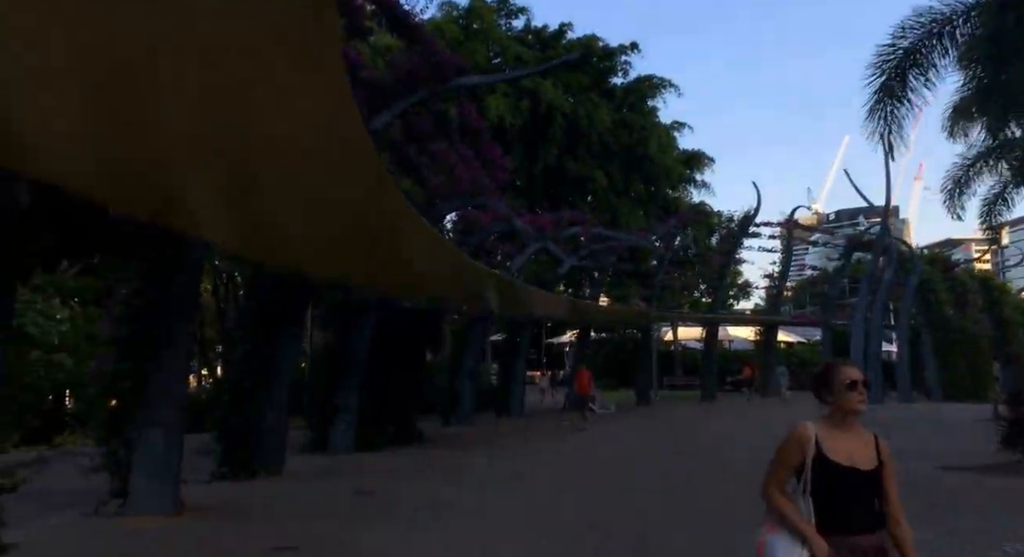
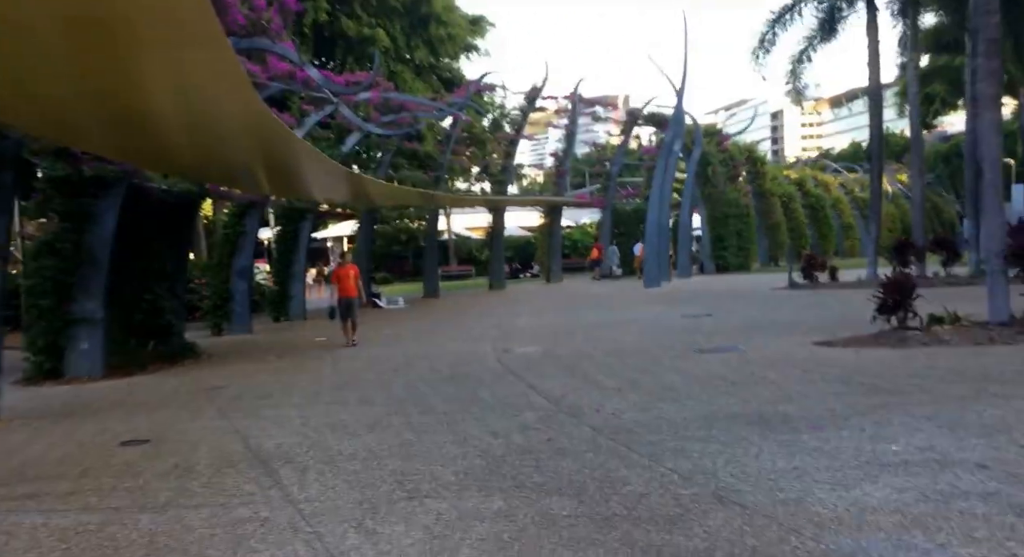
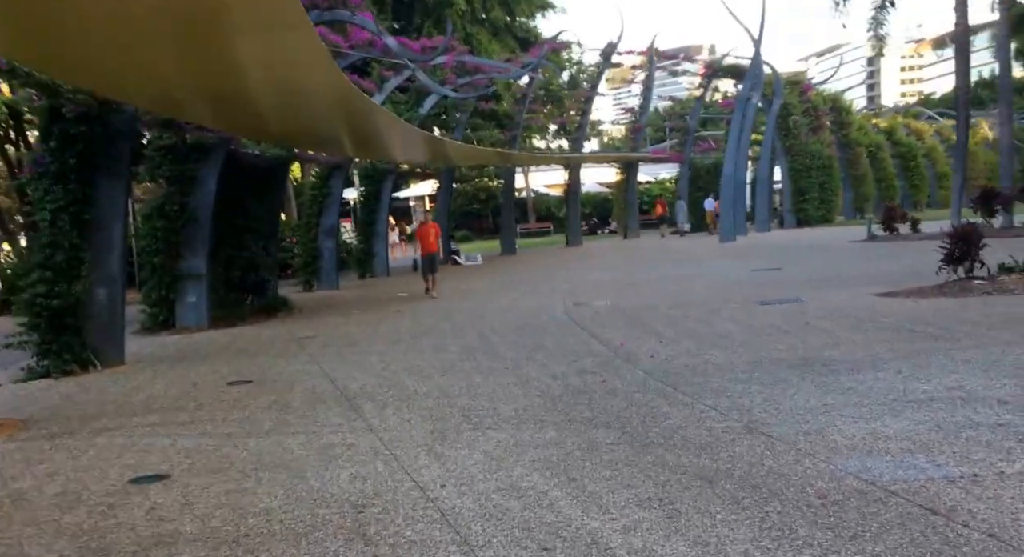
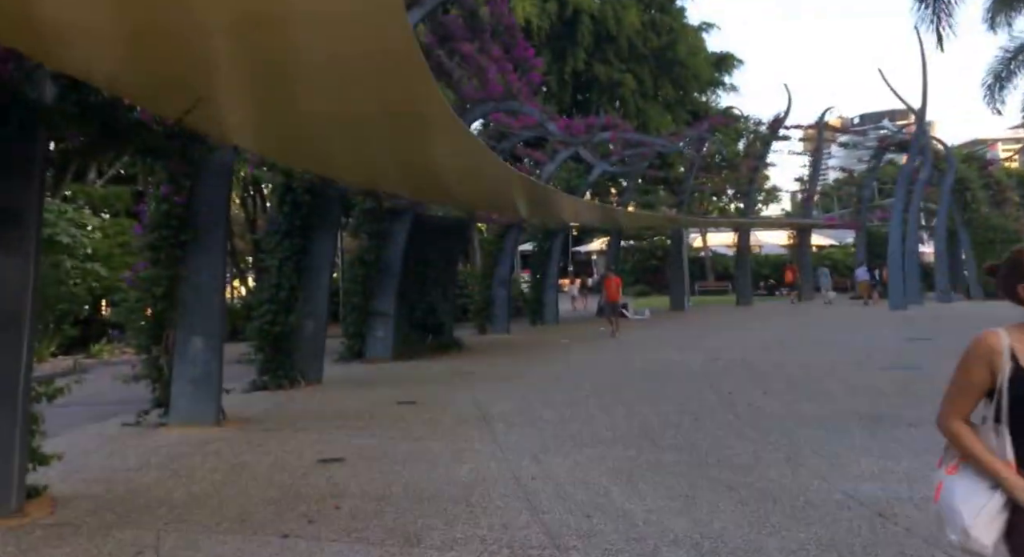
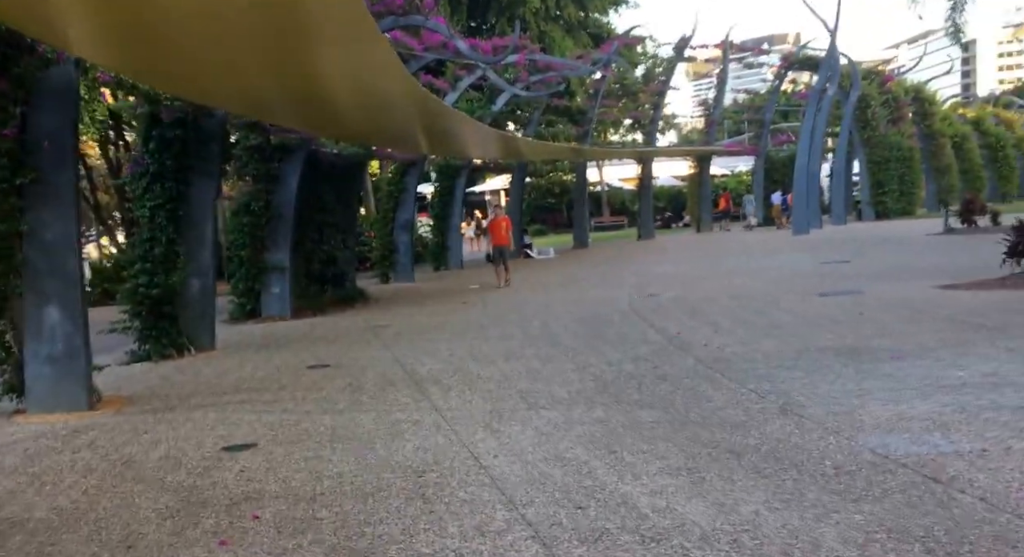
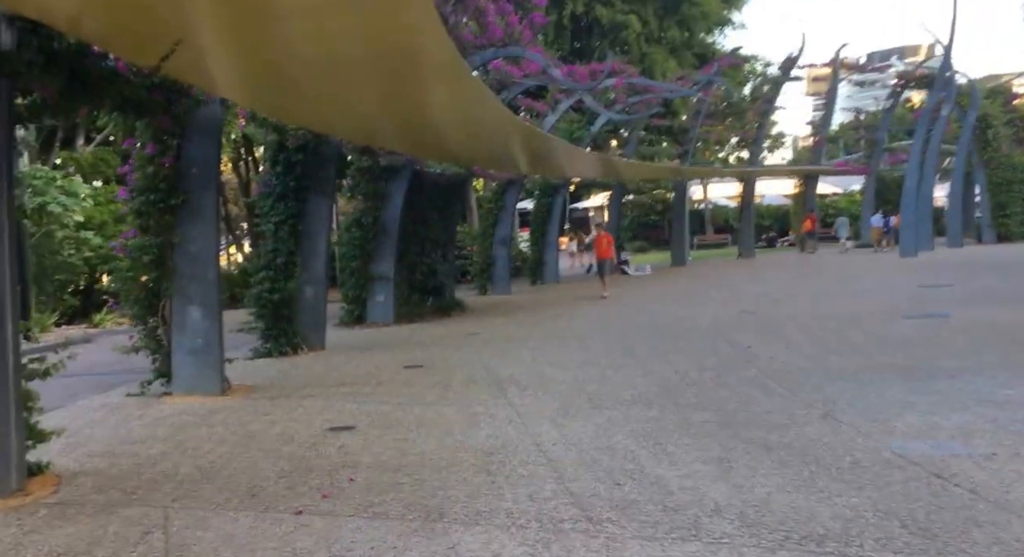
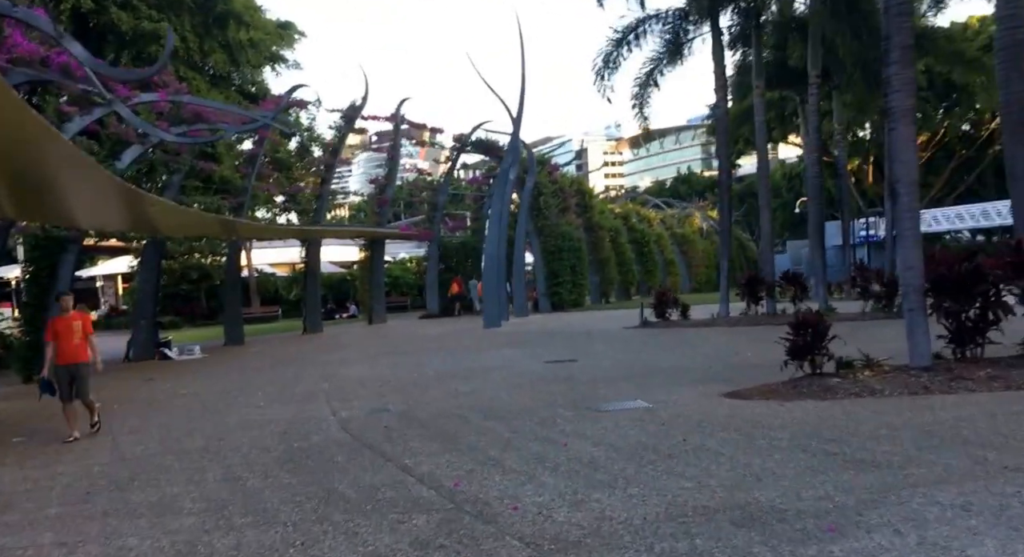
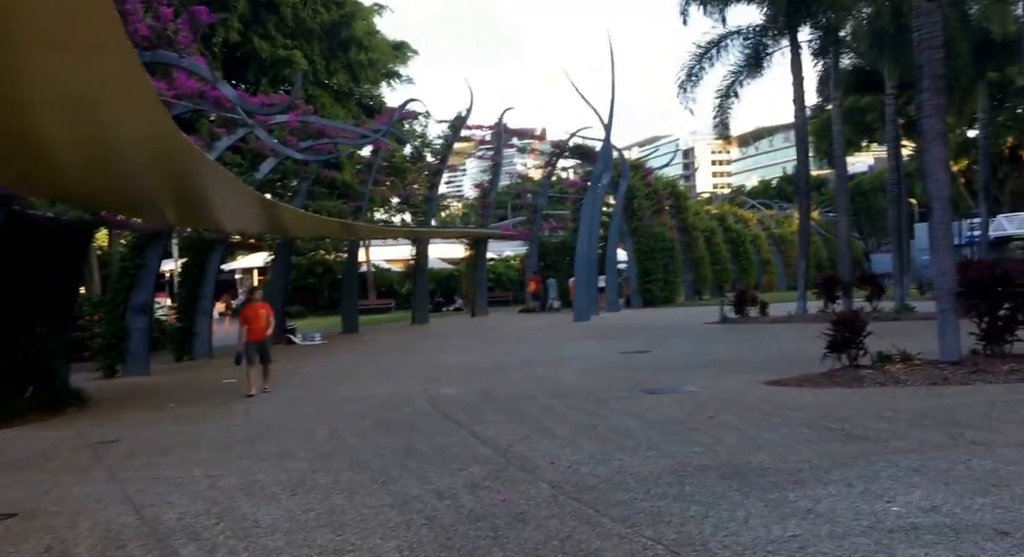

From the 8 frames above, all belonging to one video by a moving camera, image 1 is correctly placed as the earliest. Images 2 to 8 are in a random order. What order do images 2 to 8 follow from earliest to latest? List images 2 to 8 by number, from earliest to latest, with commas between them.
4, 6, 5, 3, 2, 8, 7
